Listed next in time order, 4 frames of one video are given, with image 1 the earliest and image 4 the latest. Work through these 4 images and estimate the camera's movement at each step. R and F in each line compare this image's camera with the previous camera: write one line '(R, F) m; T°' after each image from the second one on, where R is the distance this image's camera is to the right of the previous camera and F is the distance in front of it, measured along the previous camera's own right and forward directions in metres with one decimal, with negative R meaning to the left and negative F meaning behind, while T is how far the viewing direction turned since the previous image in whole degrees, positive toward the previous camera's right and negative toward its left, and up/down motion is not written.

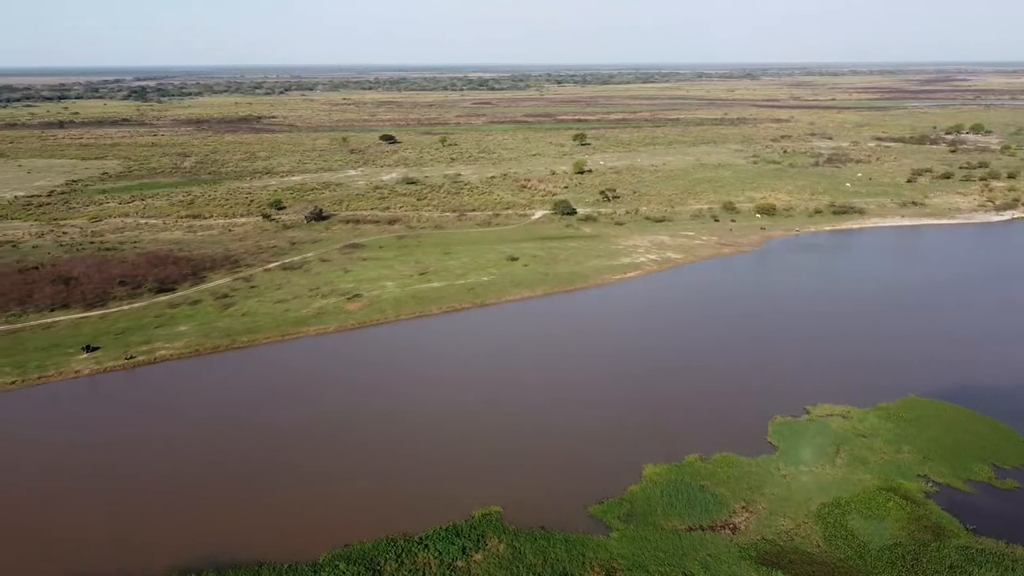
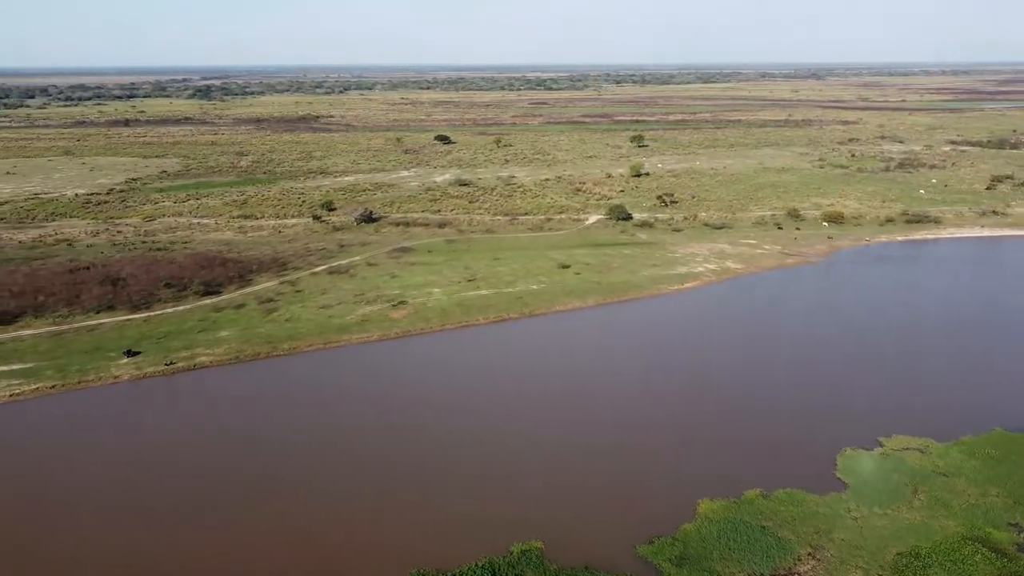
(+0.2, +1.3) m; -4°
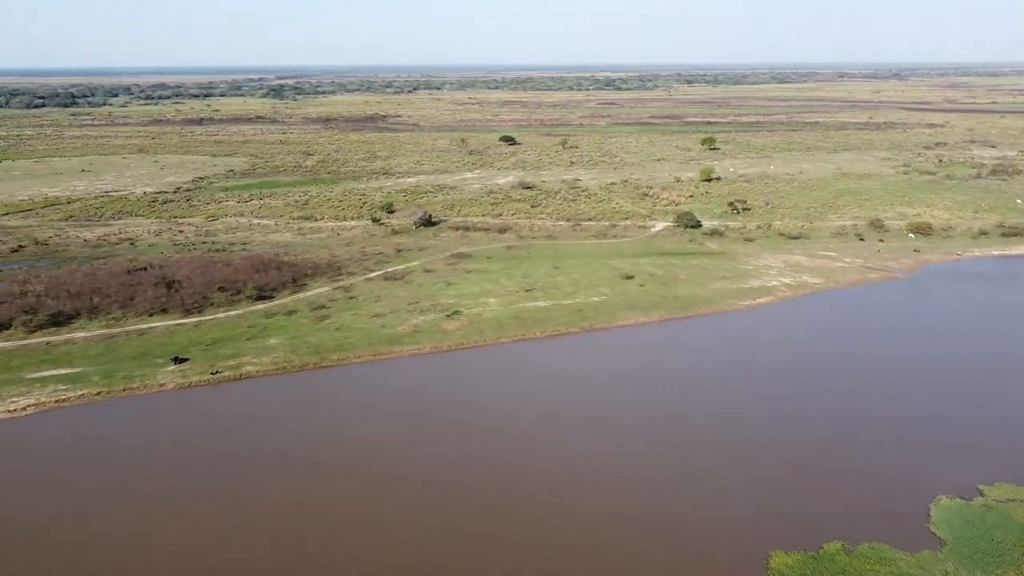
(+0.2, +1.6) m; -5°
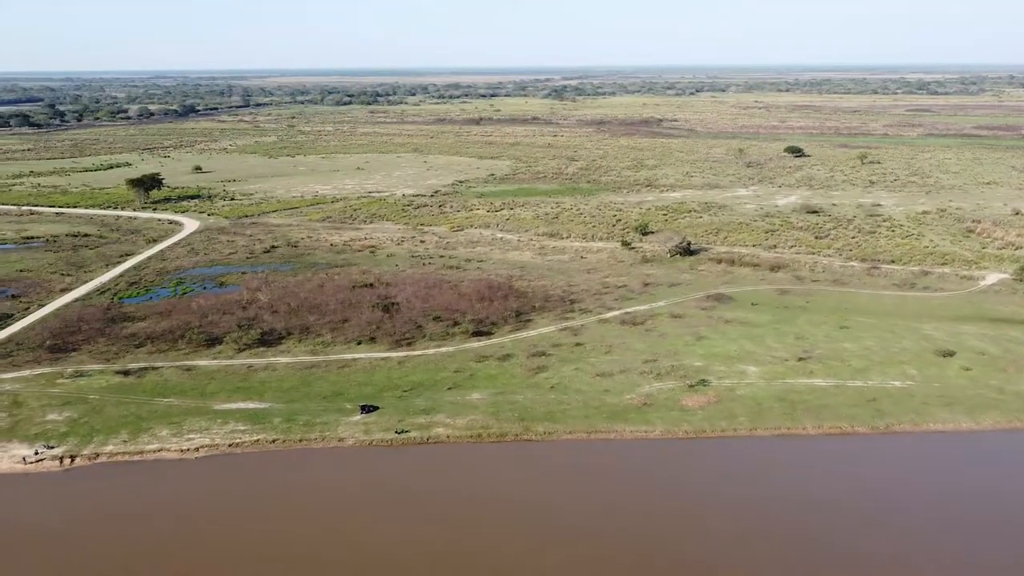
(0.0, +5.9) m; -19°
